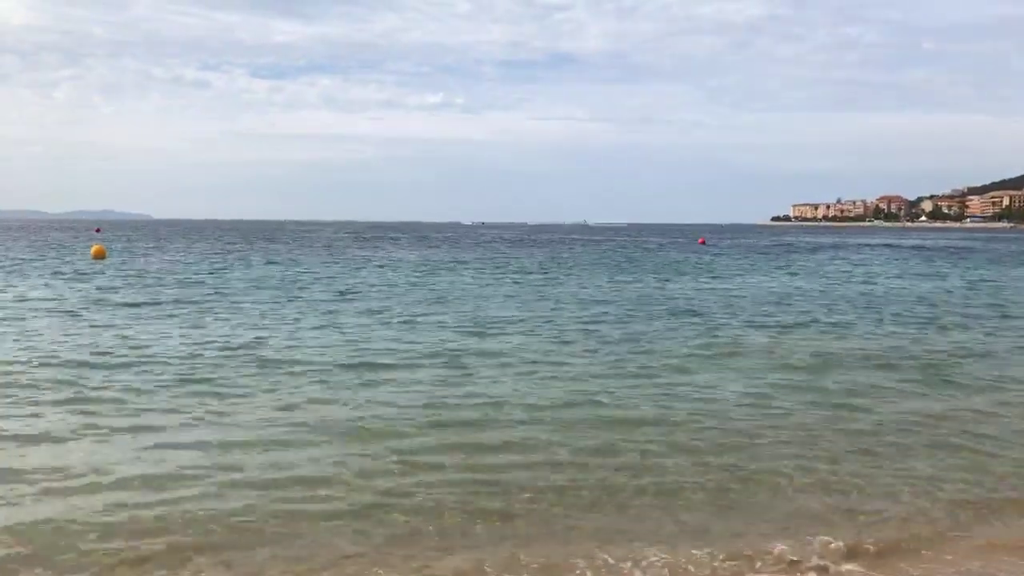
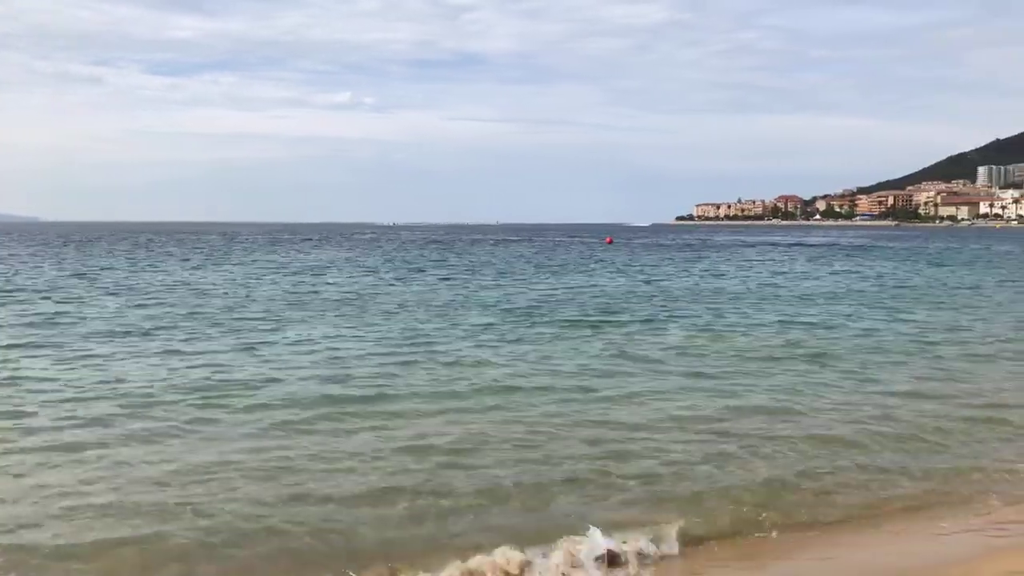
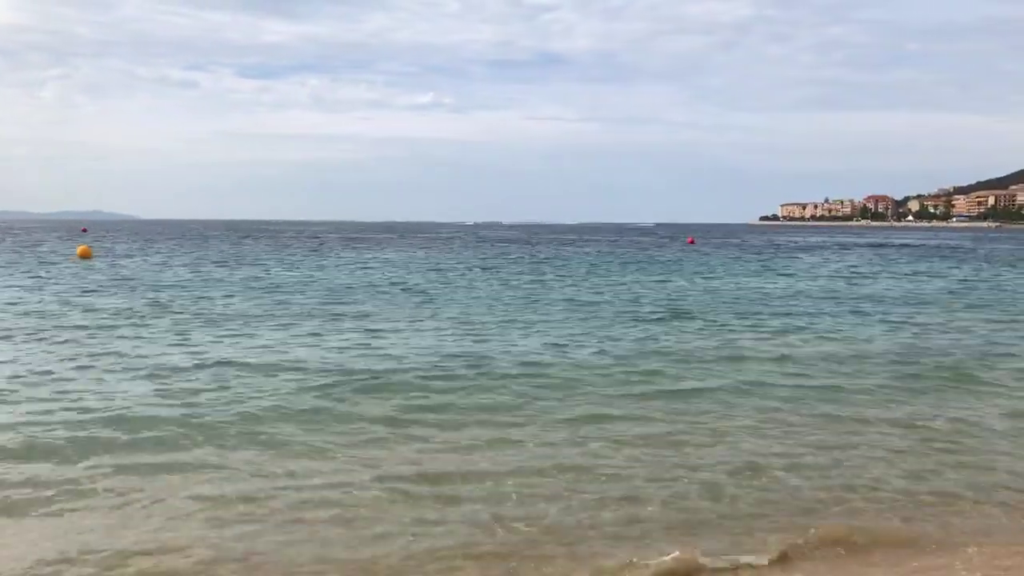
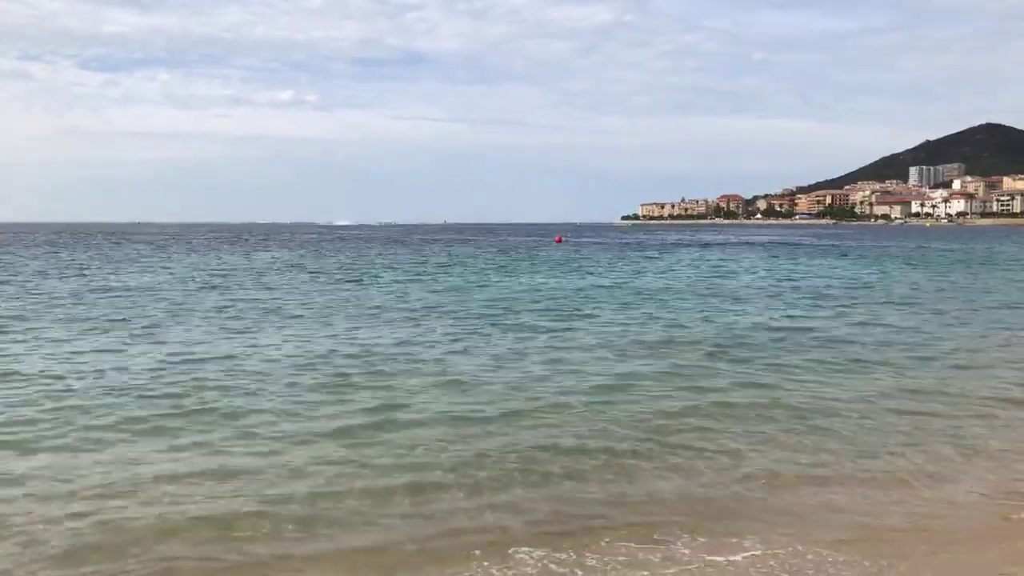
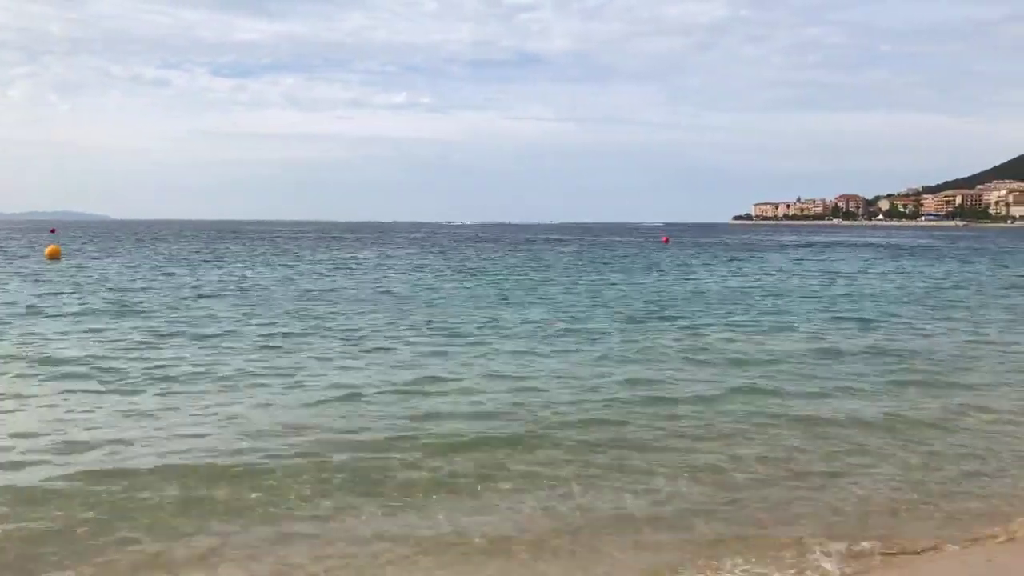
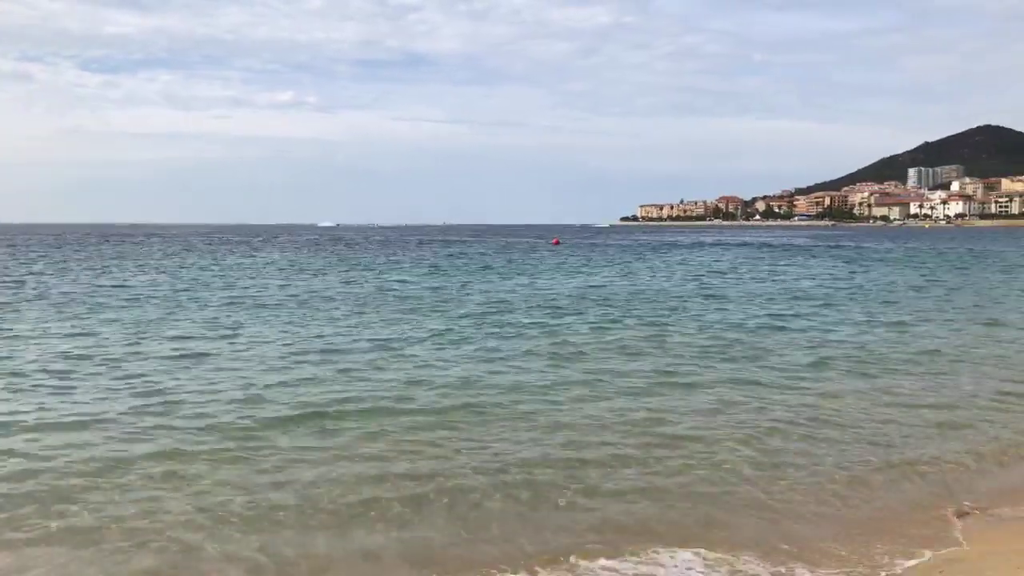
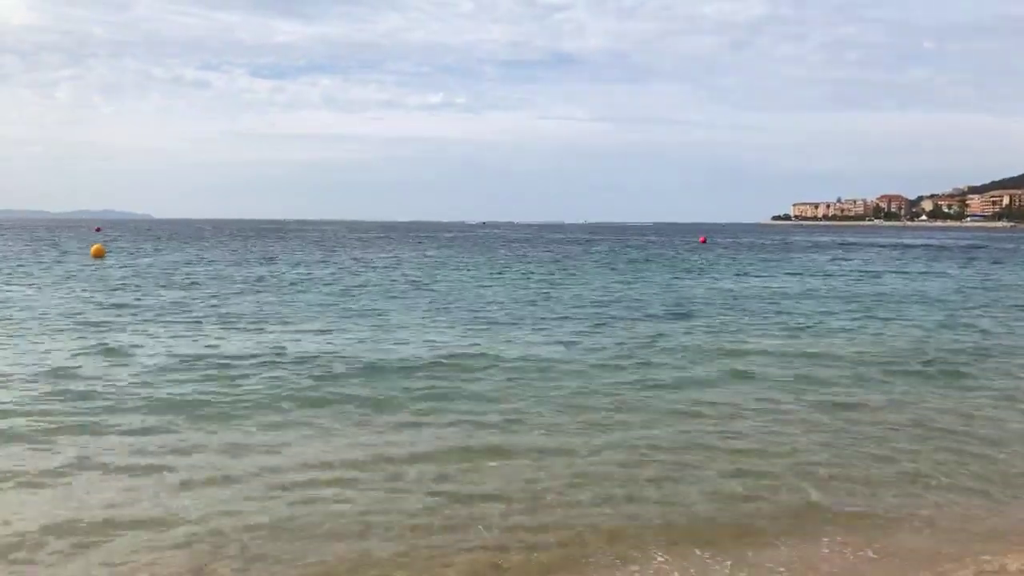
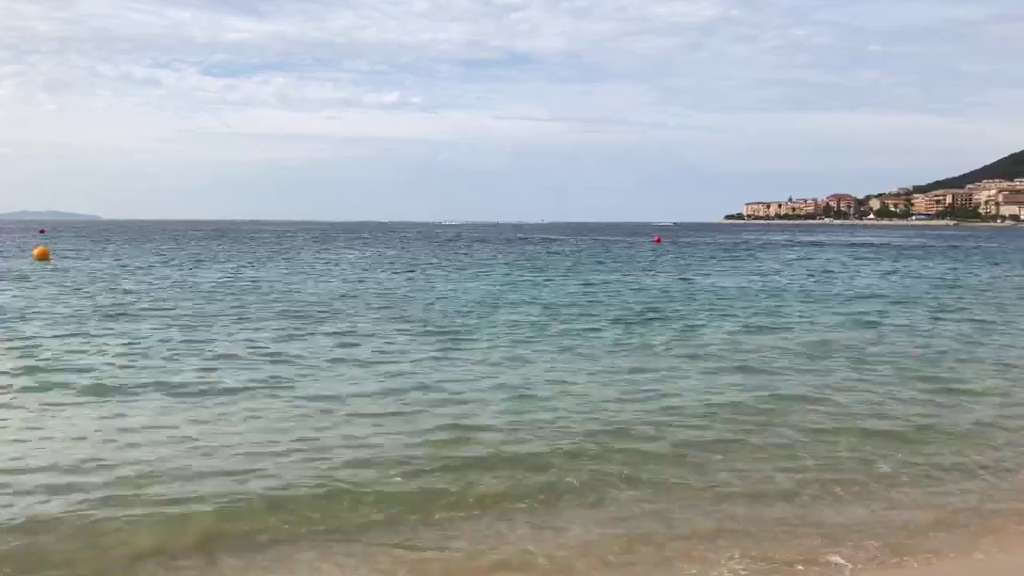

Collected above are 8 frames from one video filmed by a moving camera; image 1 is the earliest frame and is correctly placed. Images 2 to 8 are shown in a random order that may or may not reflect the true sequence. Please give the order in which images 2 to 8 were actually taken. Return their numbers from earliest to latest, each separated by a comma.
7, 3, 5, 8, 2, 6, 4
